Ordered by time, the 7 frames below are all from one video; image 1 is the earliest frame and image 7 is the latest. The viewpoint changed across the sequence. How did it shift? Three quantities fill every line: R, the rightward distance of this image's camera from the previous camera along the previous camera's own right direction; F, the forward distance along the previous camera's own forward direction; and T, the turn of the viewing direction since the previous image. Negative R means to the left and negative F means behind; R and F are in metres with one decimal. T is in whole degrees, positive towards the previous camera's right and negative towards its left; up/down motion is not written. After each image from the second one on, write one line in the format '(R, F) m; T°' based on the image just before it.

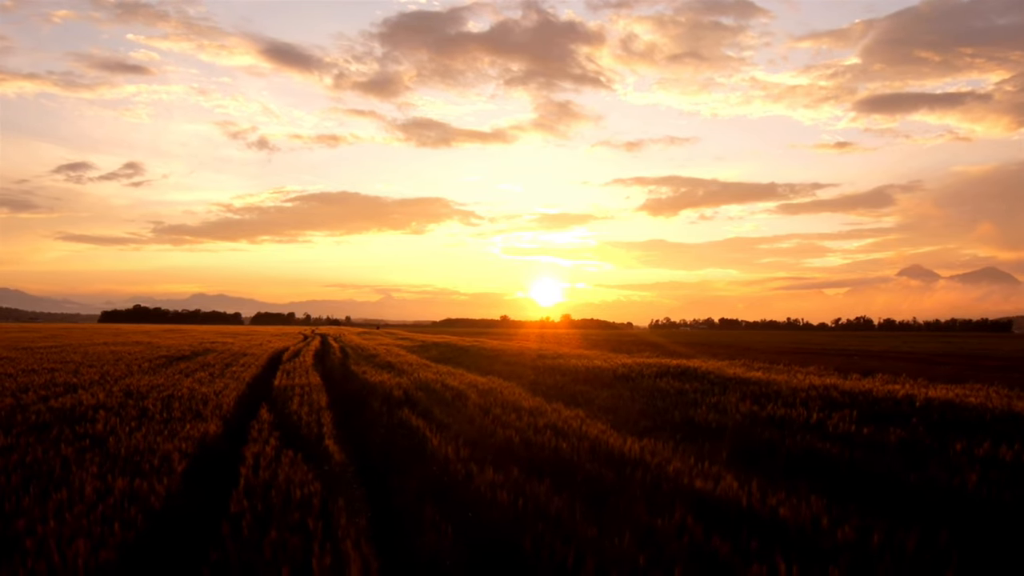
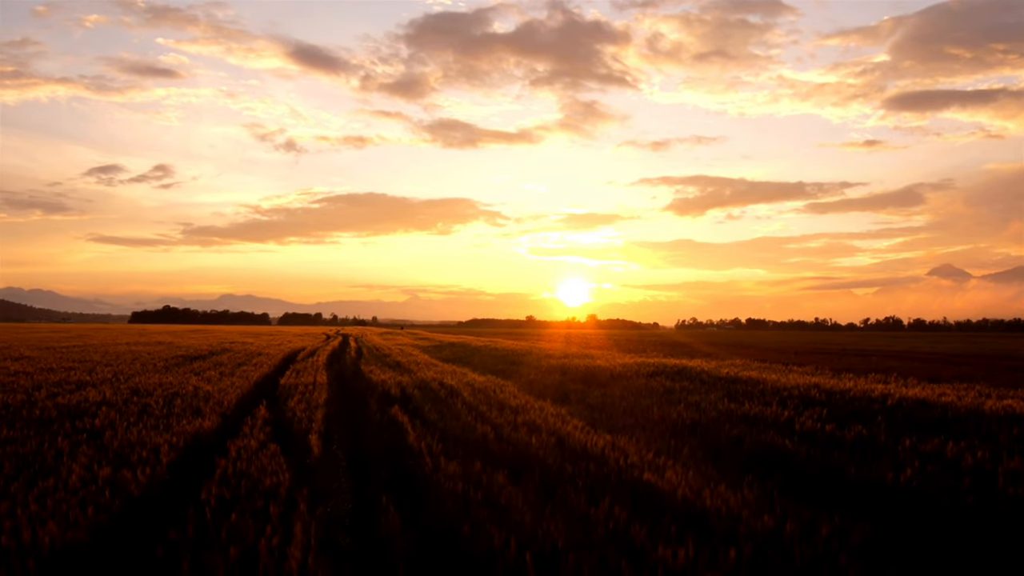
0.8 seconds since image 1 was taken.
(+0.8, -0.3) m; -1°
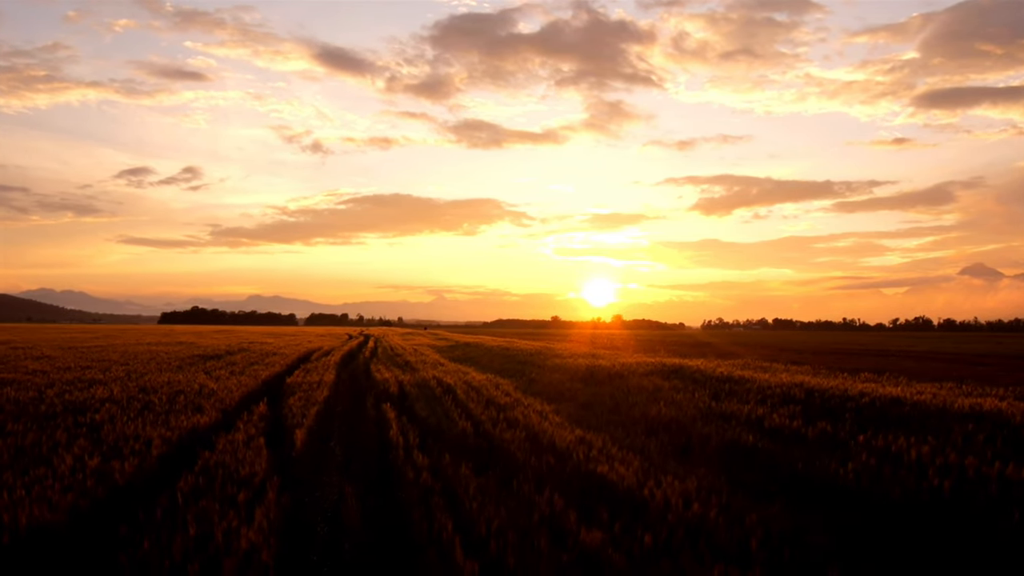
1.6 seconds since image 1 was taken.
(+0.7, -0.3) m; -1°
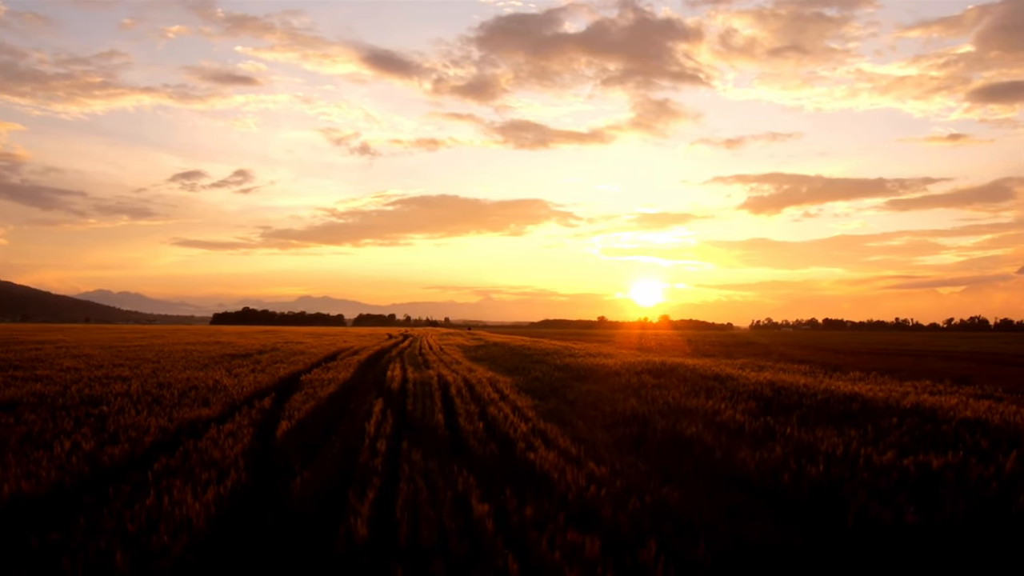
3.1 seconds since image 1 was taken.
(+1.2, -0.6) m; -3°
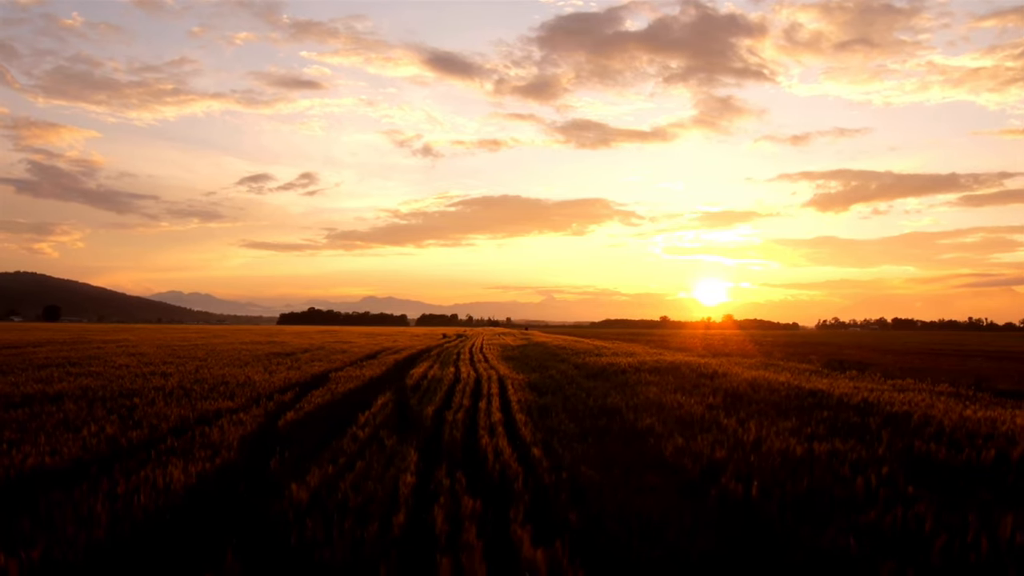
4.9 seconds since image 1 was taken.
(+1.3, -0.7) m; -4°
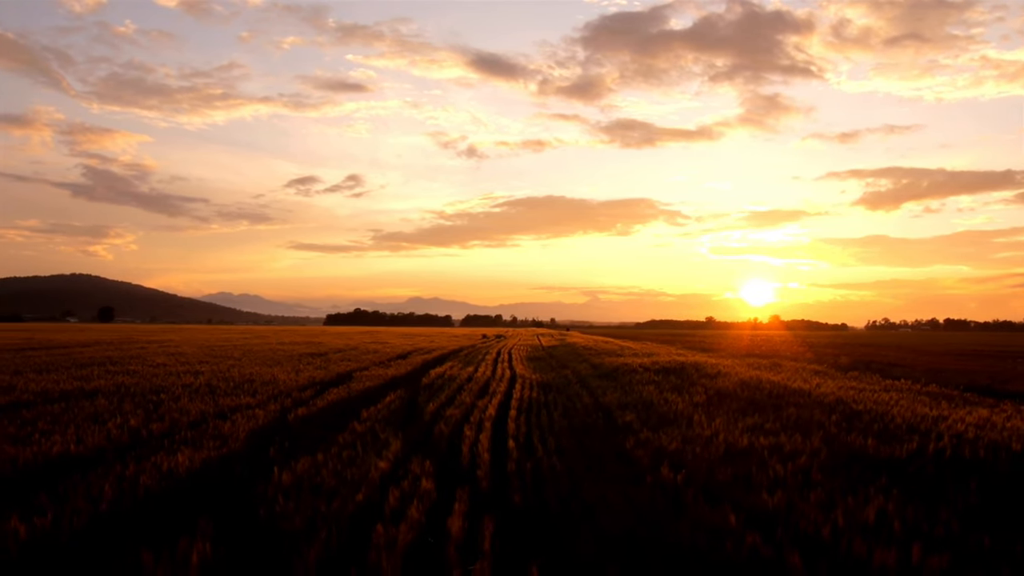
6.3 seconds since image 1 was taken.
(+0.8, -0.5) m; -3°
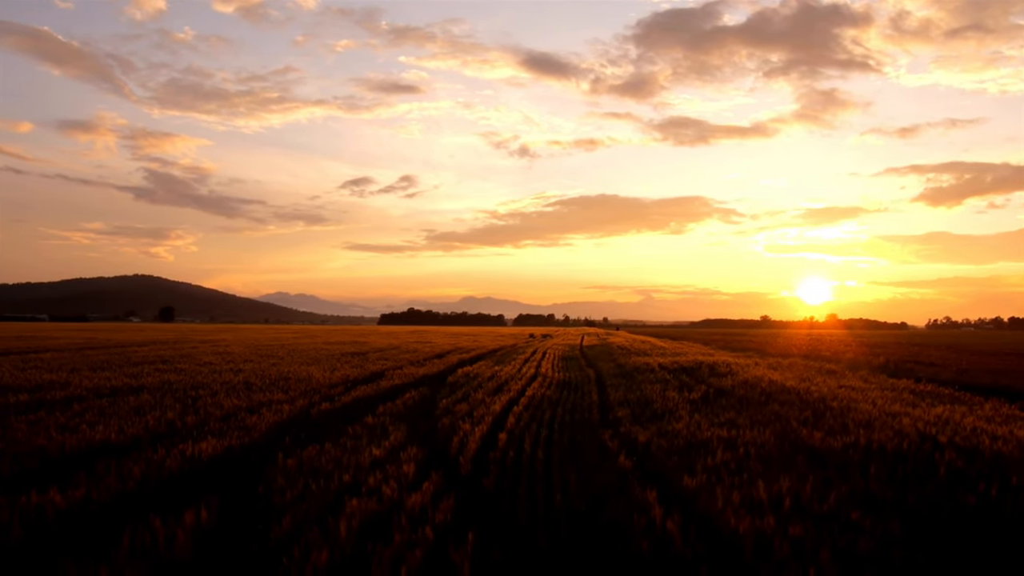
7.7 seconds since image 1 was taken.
(+0.8, -0.6) m; -4°
